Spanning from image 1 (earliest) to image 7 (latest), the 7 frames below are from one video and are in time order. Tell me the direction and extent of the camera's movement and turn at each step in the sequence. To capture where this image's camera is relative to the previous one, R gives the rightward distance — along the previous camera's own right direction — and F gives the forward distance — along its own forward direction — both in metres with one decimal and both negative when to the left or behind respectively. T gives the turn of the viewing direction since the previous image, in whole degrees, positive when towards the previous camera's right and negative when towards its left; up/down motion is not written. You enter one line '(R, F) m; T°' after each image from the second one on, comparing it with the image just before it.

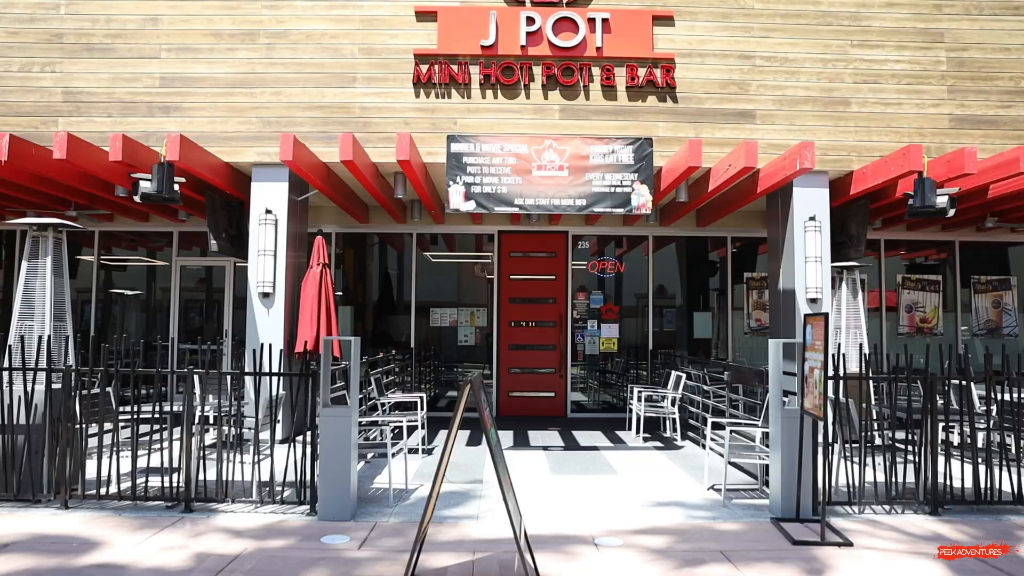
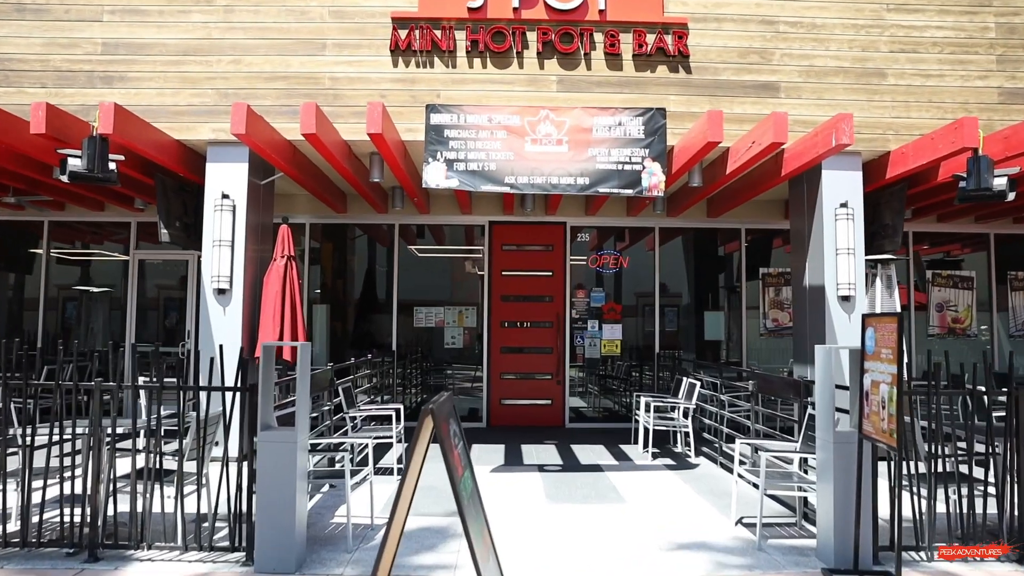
(0.0, +0.8) m; 0°
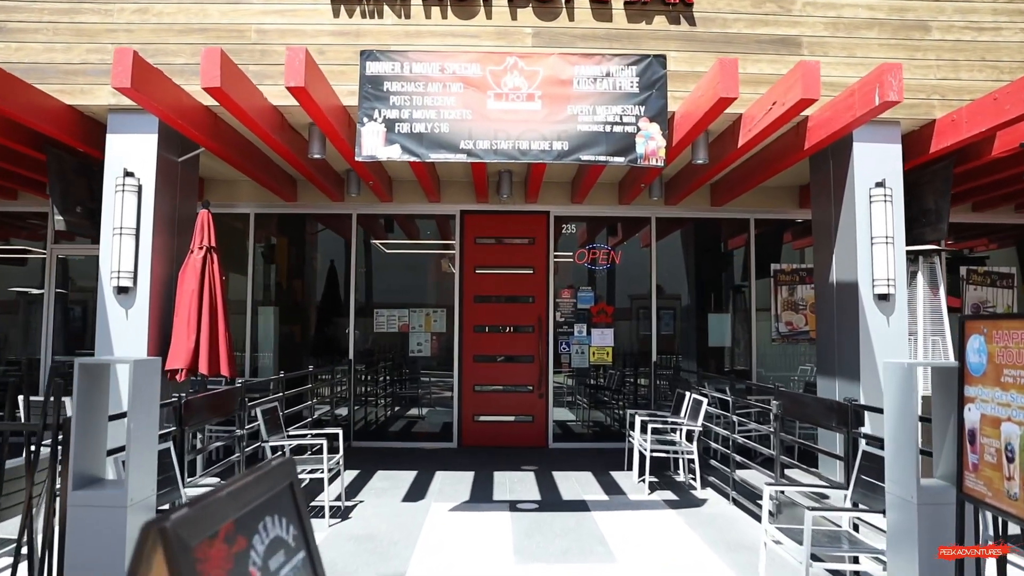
(+0.2, +1.0) m; 0°
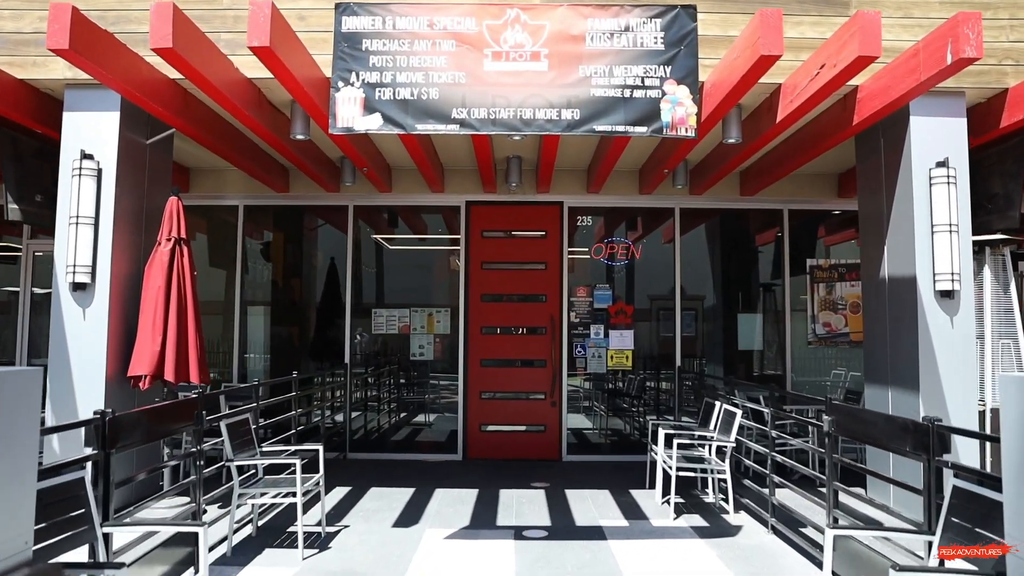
(+0.1, +0.6) m; -1°
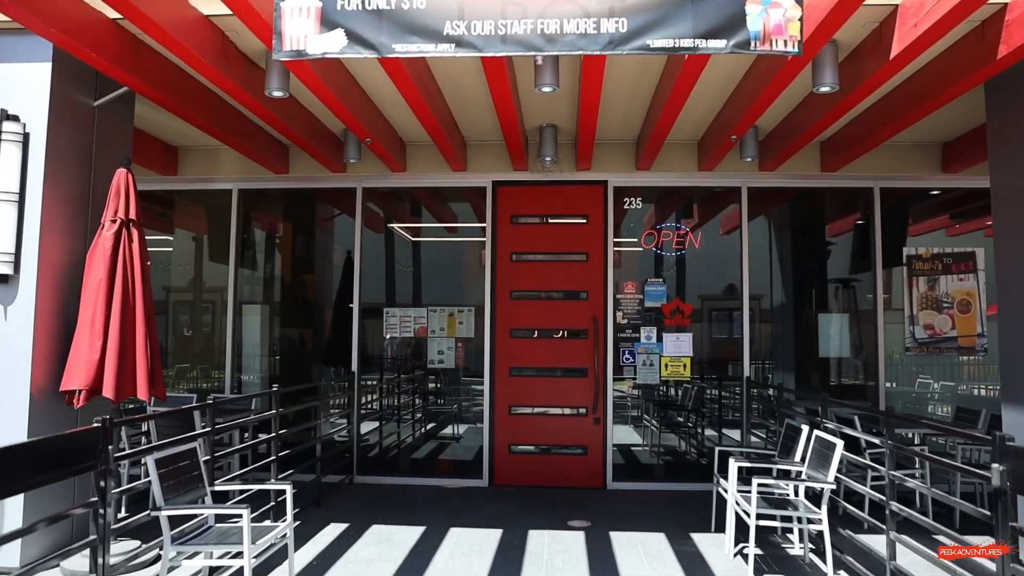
(+0.1, +0.9) m; -3°
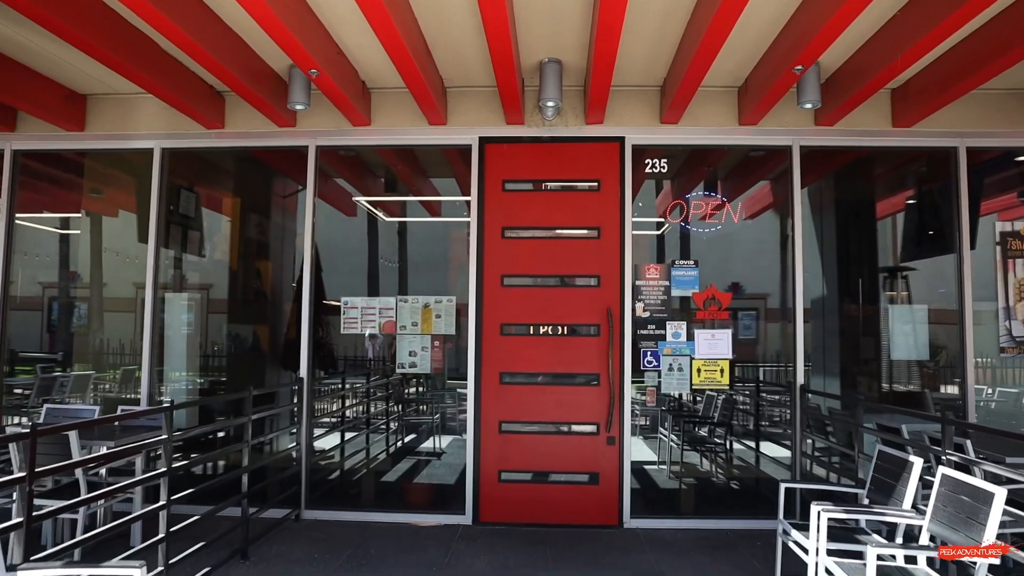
(0.0, +1.1) m; +1°
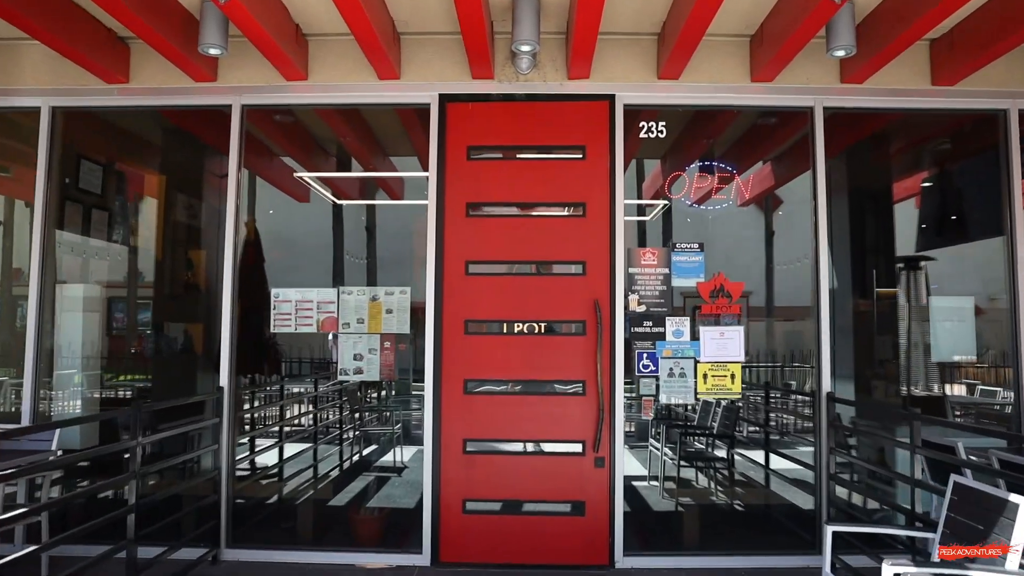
(0.0, +0.7) m; +2°
